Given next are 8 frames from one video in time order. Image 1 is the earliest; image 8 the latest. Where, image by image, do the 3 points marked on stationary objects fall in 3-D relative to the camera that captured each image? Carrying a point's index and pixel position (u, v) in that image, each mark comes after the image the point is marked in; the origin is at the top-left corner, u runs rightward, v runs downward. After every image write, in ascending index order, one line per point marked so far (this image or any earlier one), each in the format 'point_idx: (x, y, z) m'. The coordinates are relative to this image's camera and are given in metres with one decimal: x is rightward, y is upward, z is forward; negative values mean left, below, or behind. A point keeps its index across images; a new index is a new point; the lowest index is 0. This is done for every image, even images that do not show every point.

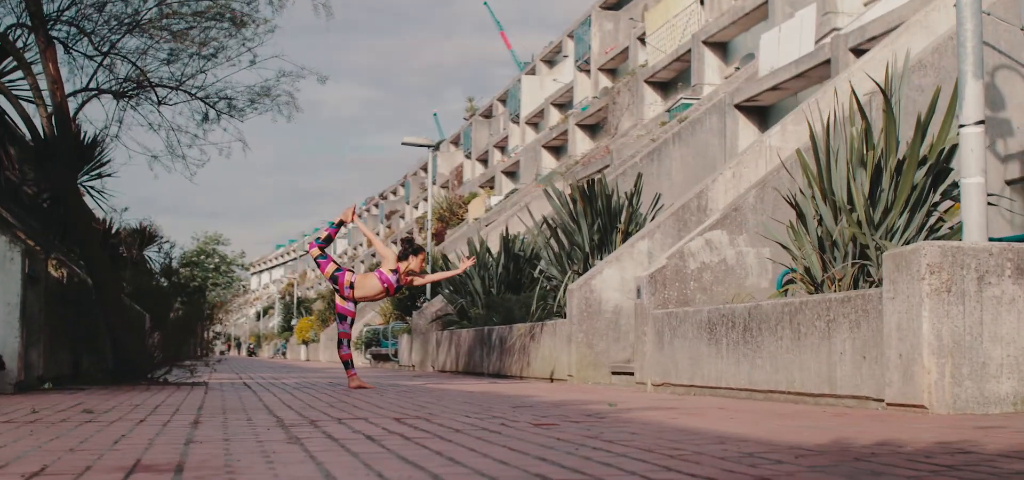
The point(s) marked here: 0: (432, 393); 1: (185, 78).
0: (-0.6, -1.0, +10.5) m
1: (-2.5, +1.3, +11.9) m
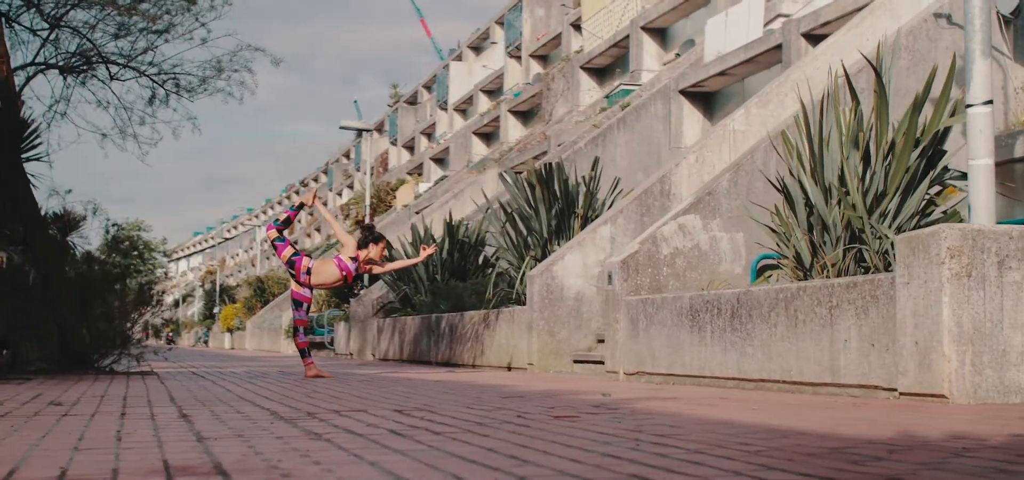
0: (-0.8, -0.9, +10.1) m
1: (-2.8, +1.4, +11.3) m
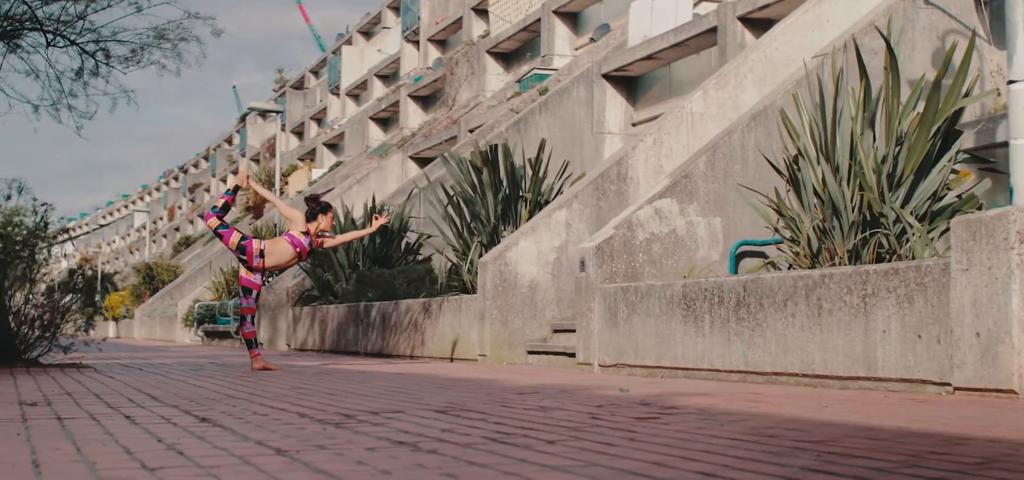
0: (-0.9, -0.8, +9.4) m
1: (-3.0, +1.5, +10.5) m
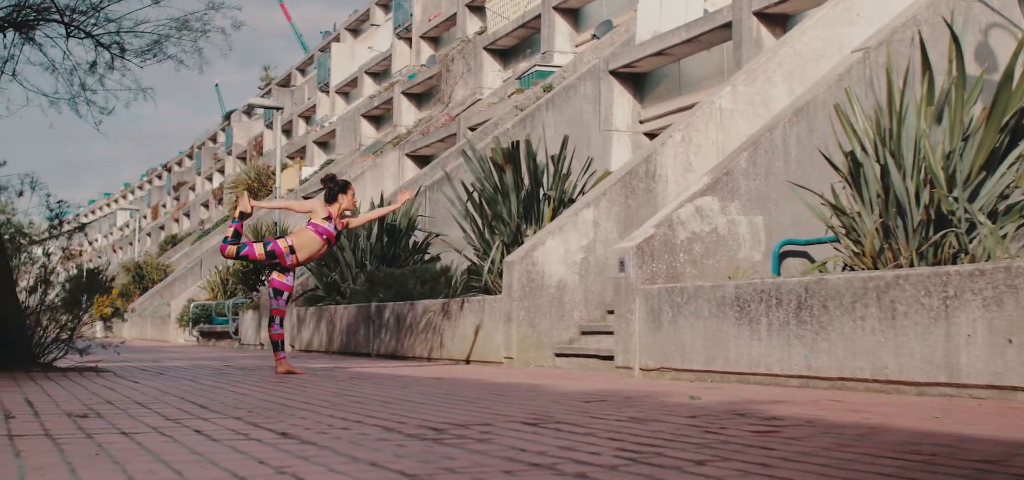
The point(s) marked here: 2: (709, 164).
0: (-0.7, -0.8, +9.0) m
1: (-2.8, +1.5, +10.1) m
2: (+1.6, +0.6, +12.5) m
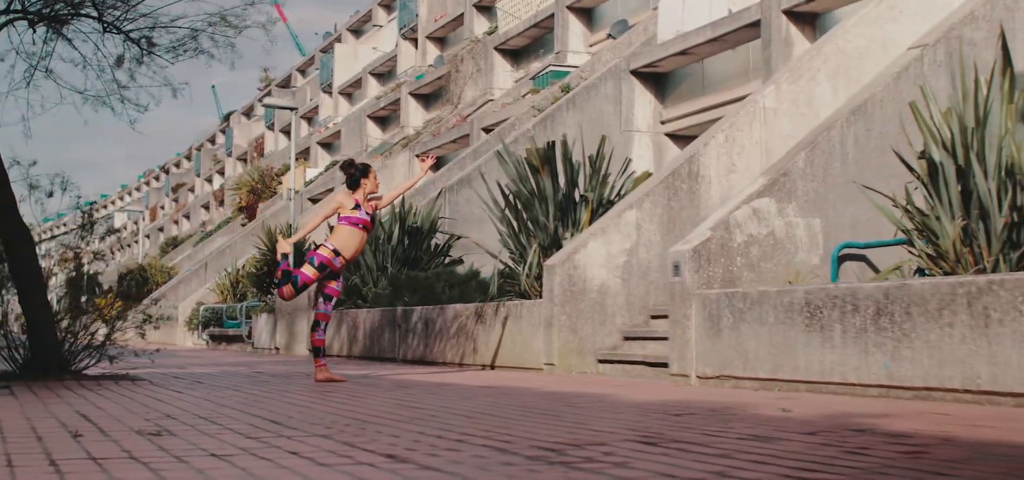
0: (-0.4, -0.8, +8.7) m
1: (-2.5, +1.5, +9.8) m
2: (+1.9, +0.6, +12.2) m
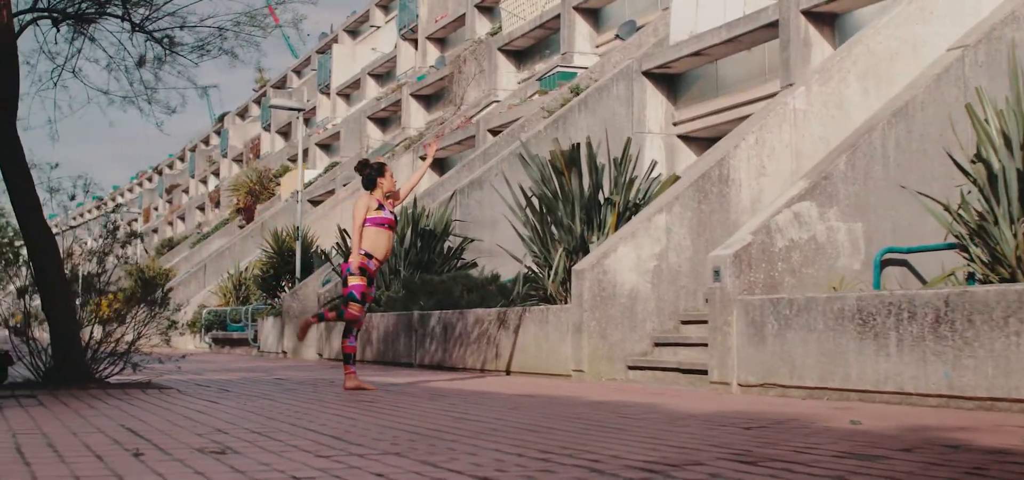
0: (-0.1, -0.9, +8.5) m
1: (-2.3, +1.5, +9.5) m
2: (+2.1, +0.6, +12.0) m
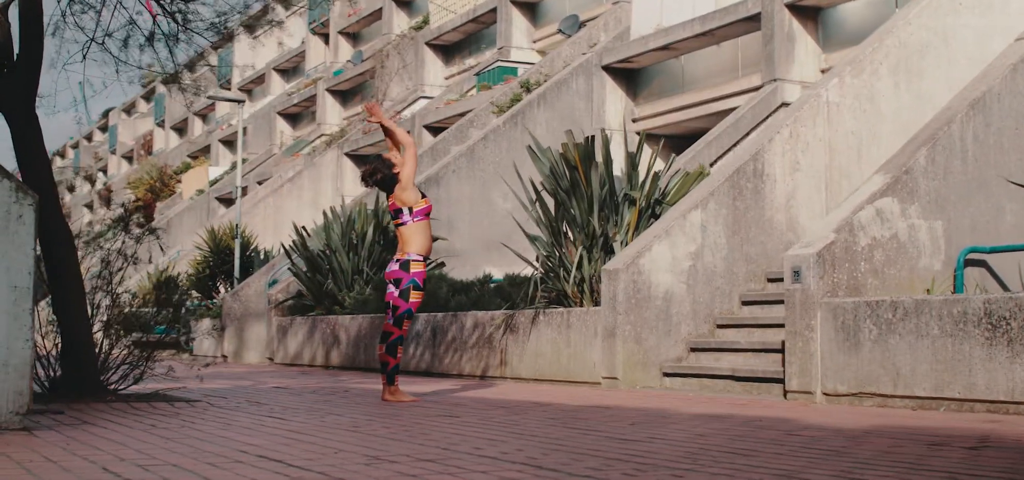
0: (+0.3, -0.9, +7.7) m
1: (-1.9, +1.5, +8.6) m
2: (+2.2, +0.6, +11.4) m
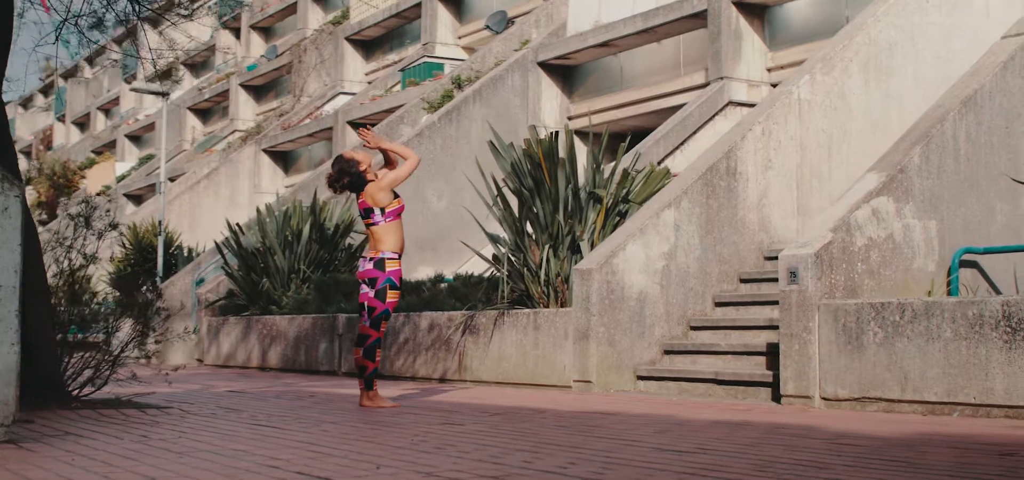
0: (+0.3, -0.9, +7.4) m
1: (-2.0, +1.5, +8.1) m
2: (+2.0, +0.6, +11.2) m
